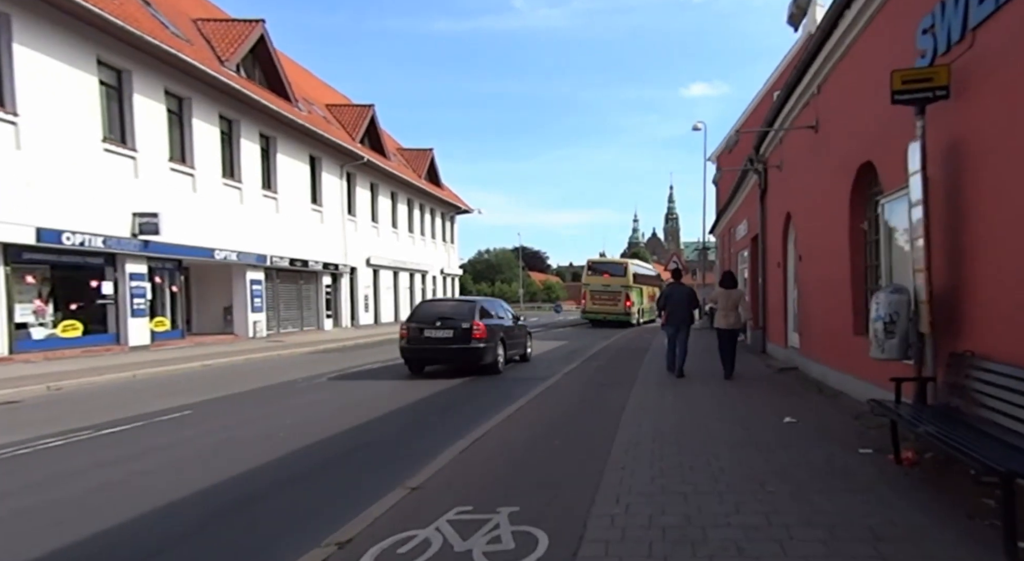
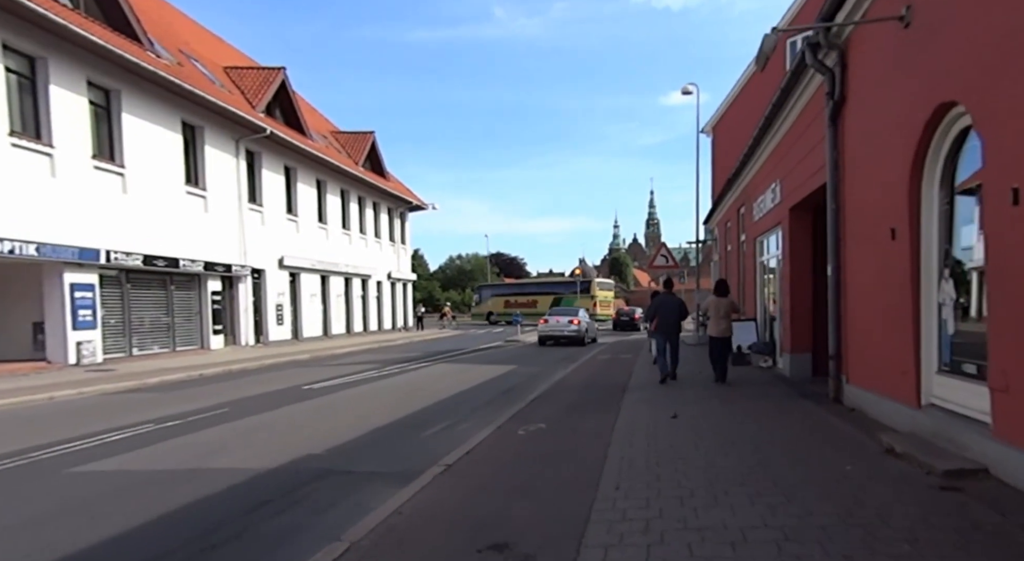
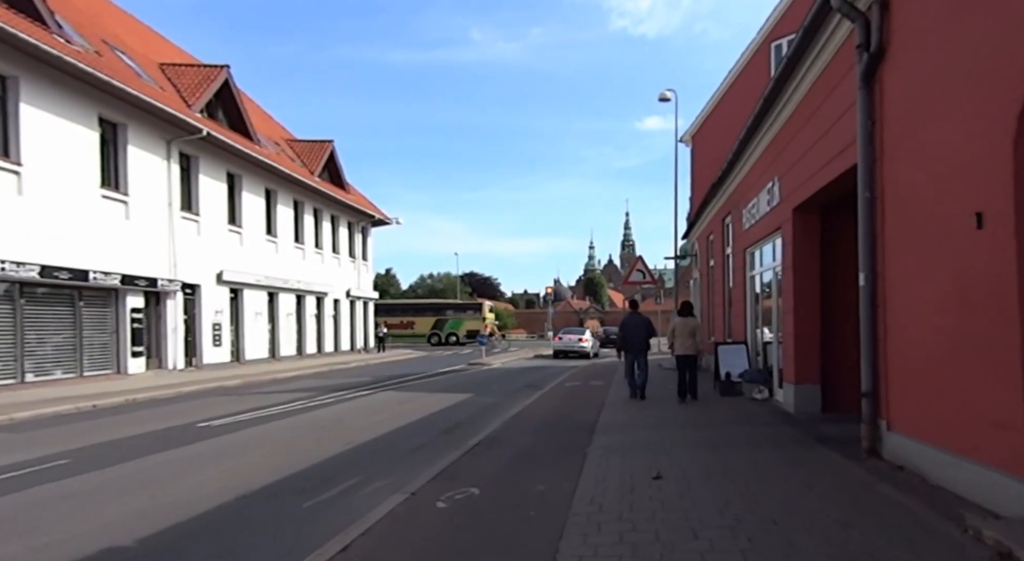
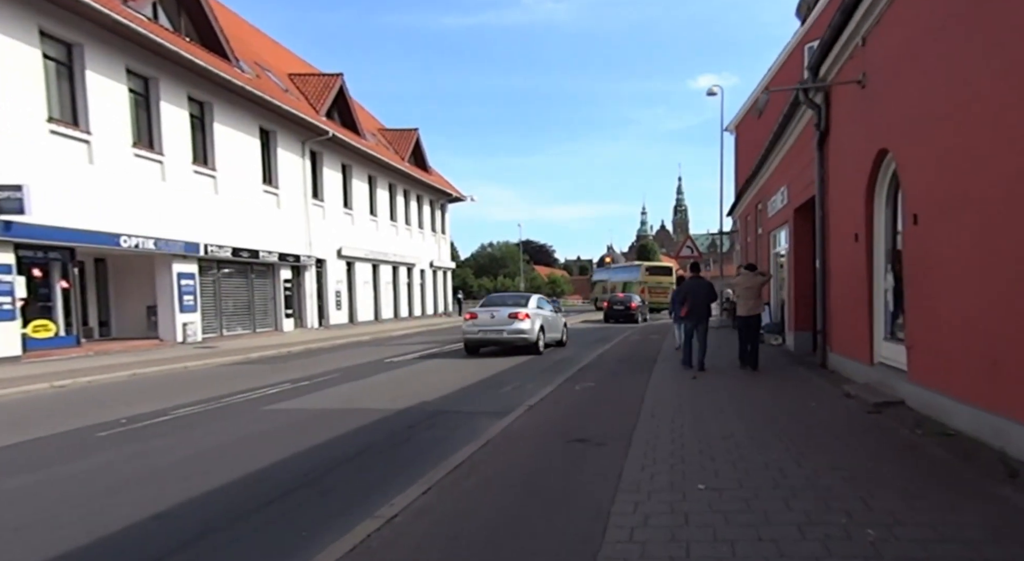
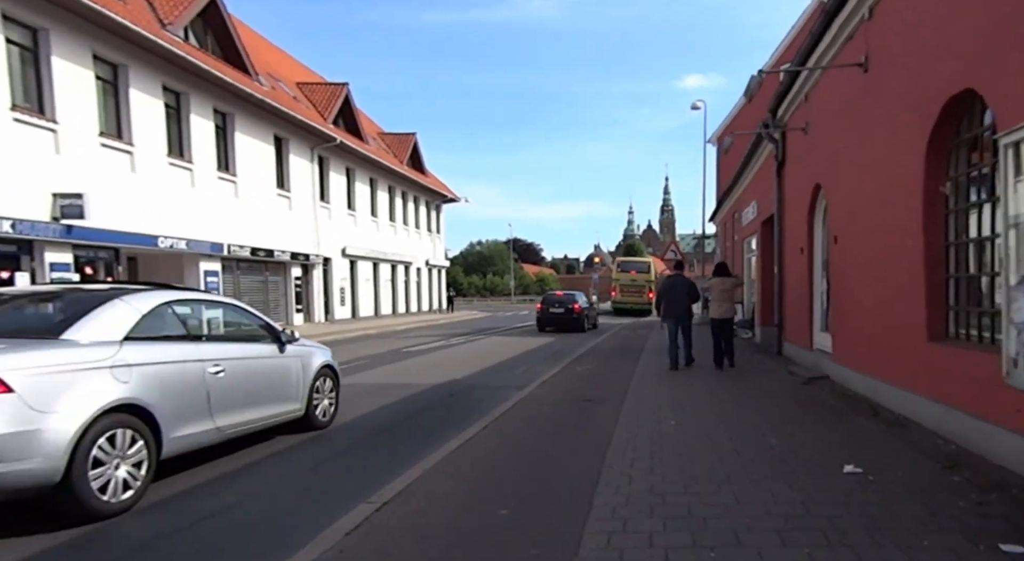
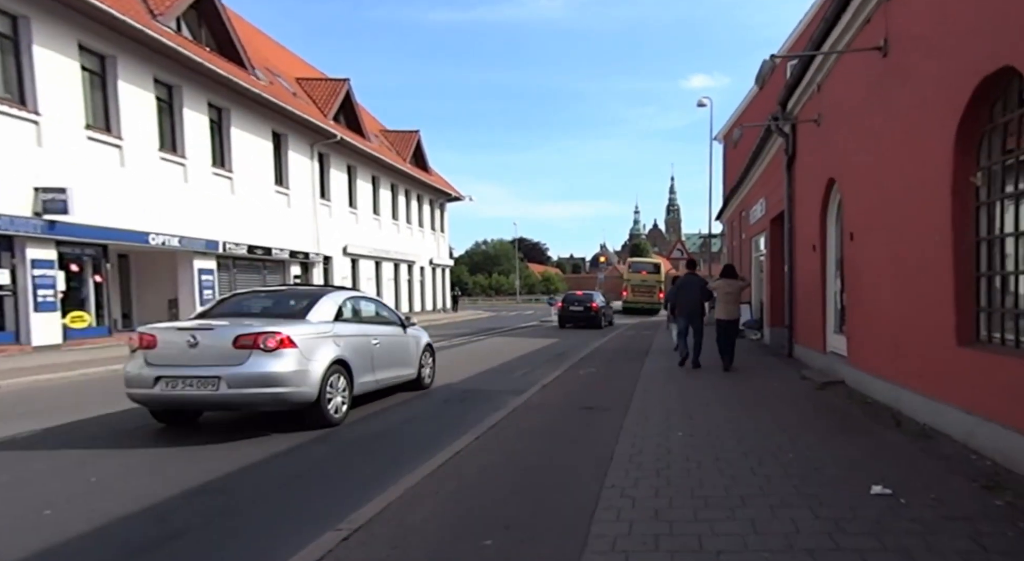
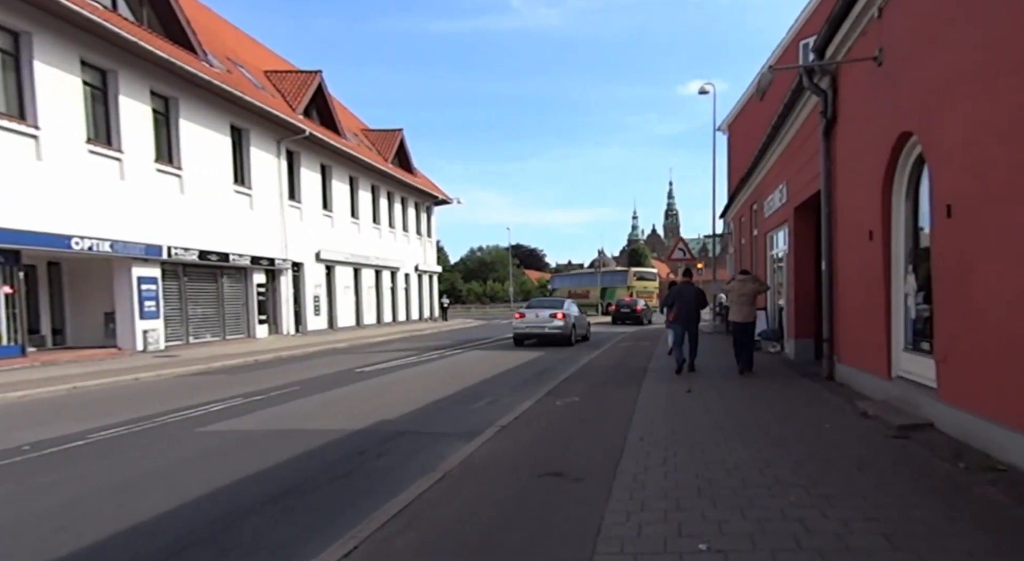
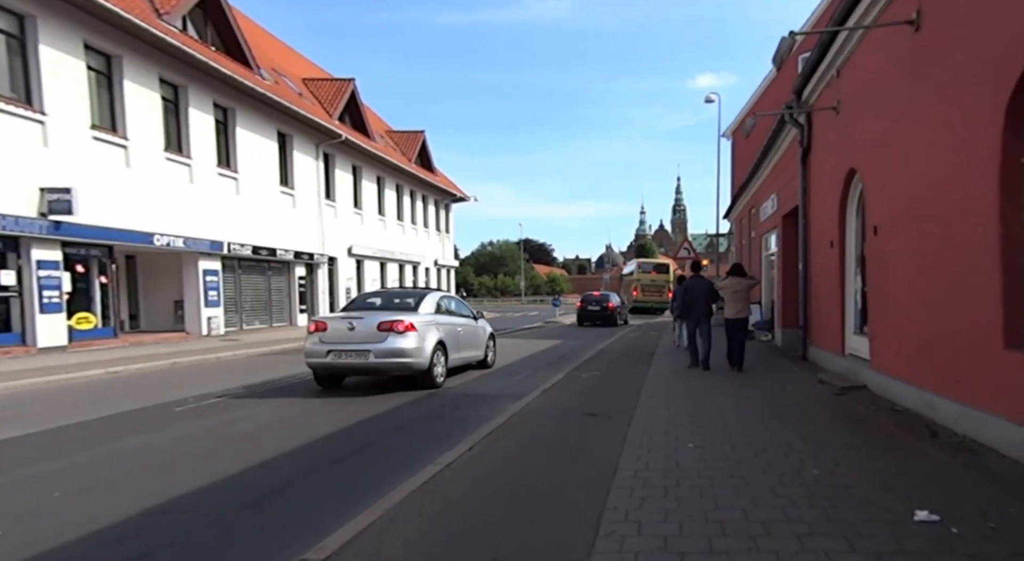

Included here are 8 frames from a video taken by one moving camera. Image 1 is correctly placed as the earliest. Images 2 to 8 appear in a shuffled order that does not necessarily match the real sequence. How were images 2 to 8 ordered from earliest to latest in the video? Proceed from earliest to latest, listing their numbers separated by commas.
5, 6, 8, 4, 7, 2, 3
